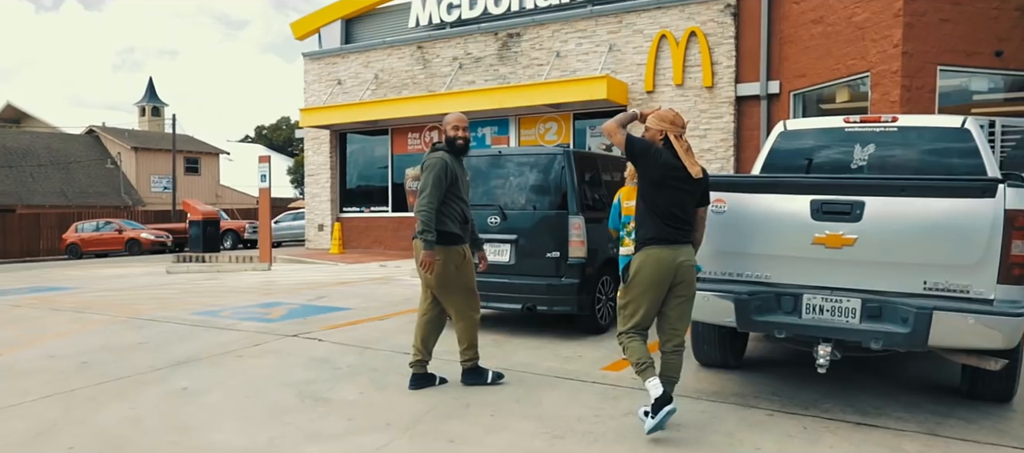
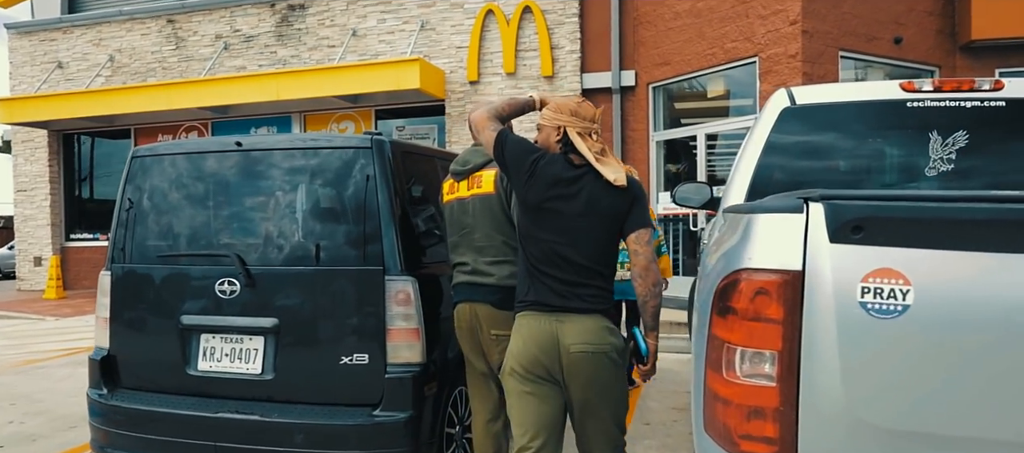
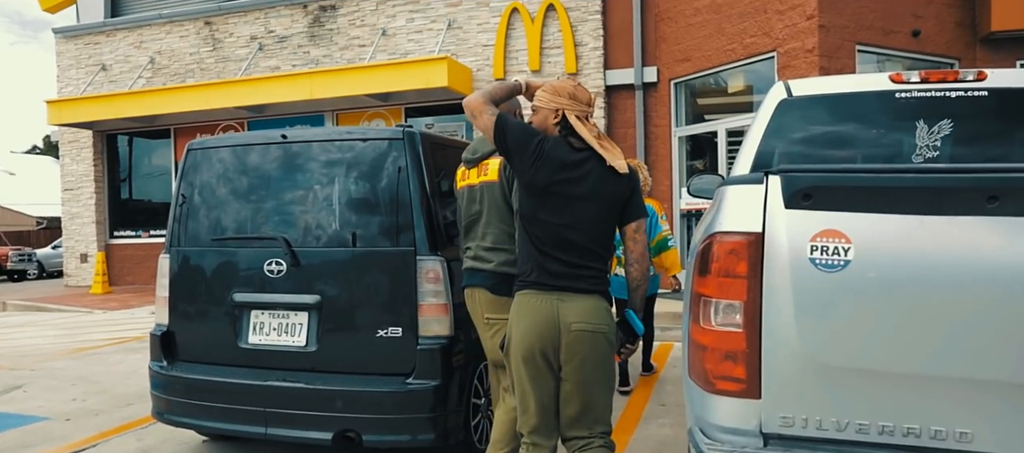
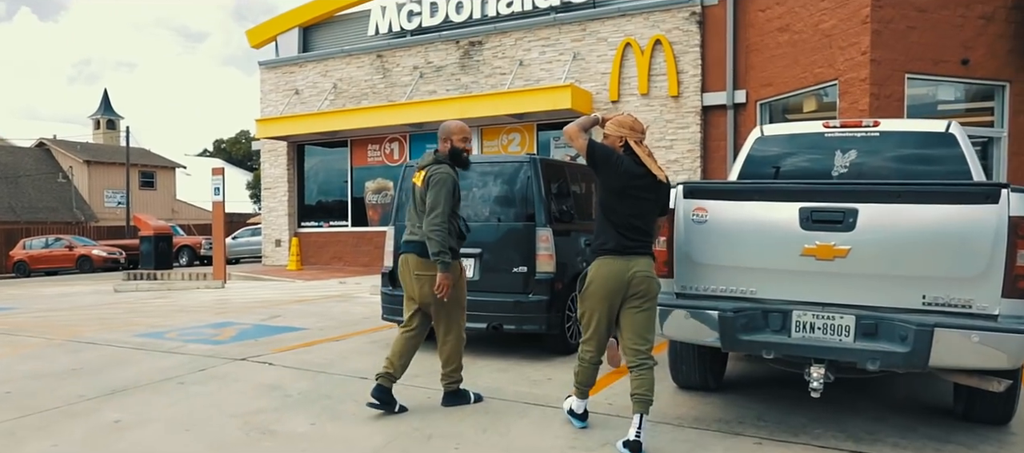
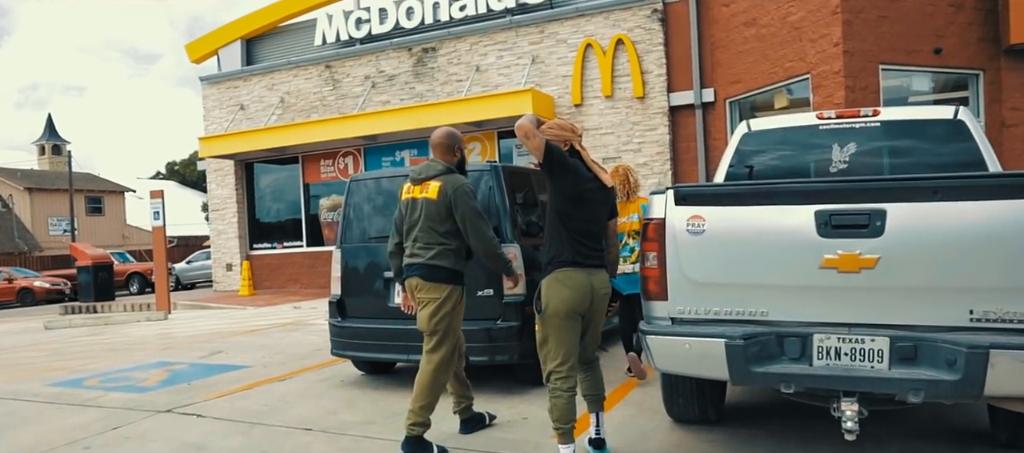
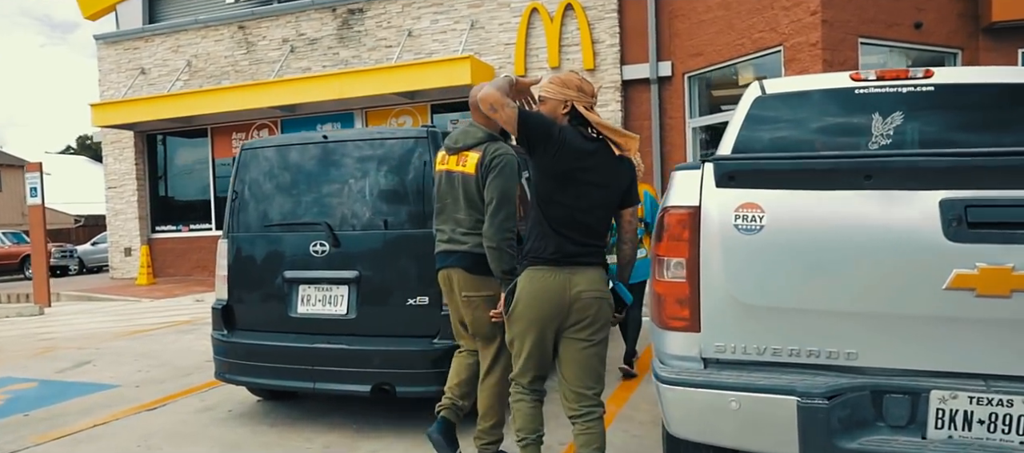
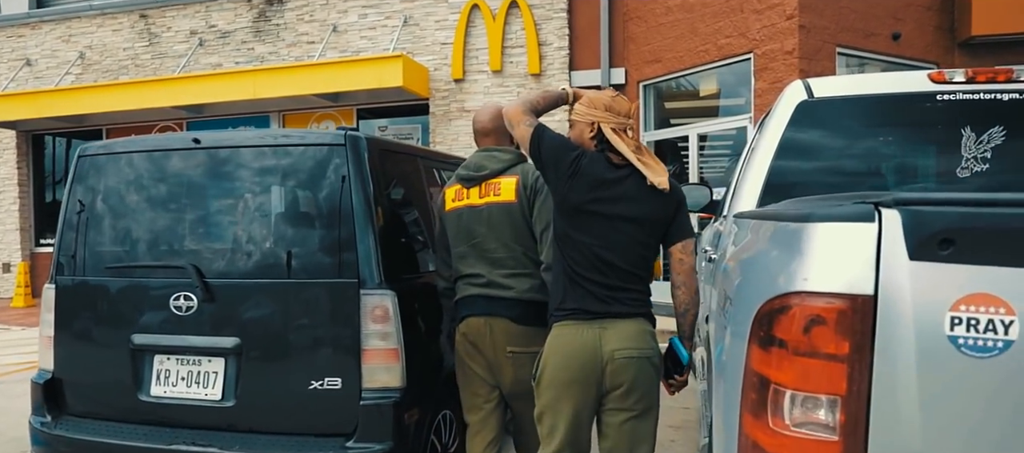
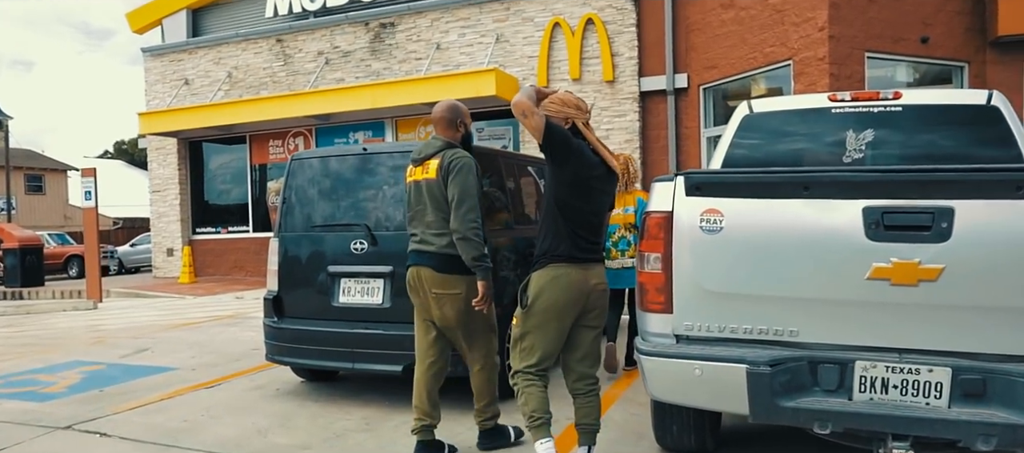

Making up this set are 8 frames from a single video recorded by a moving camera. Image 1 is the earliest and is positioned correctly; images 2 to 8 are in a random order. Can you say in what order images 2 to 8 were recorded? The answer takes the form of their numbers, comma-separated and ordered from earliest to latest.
4, 5, 8, 6, 3, 2, 7
